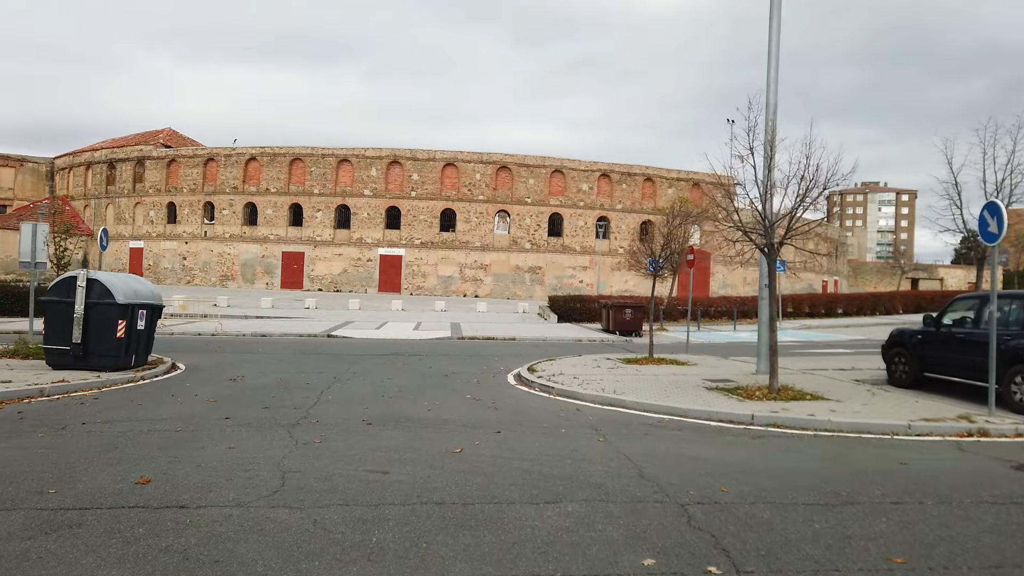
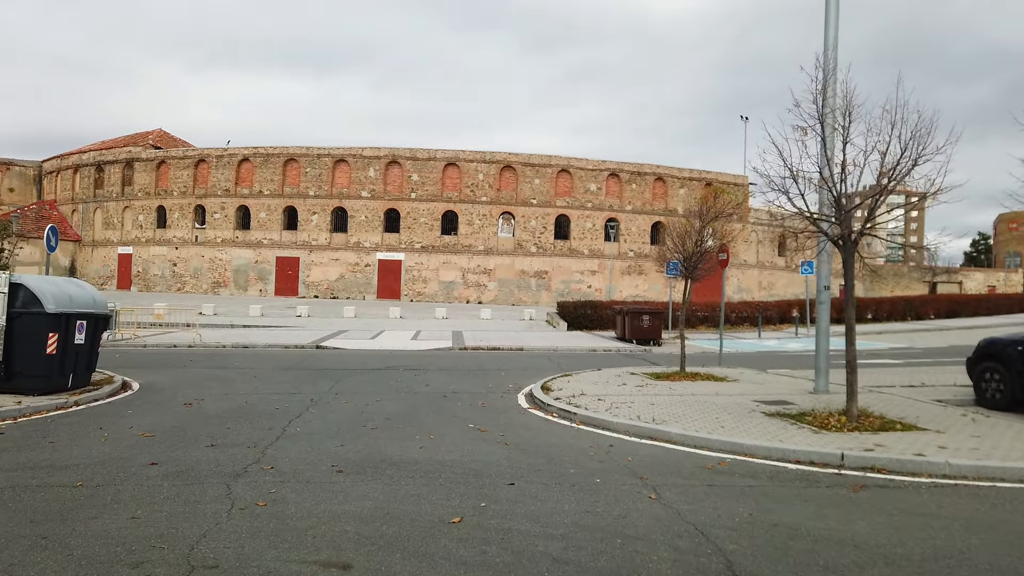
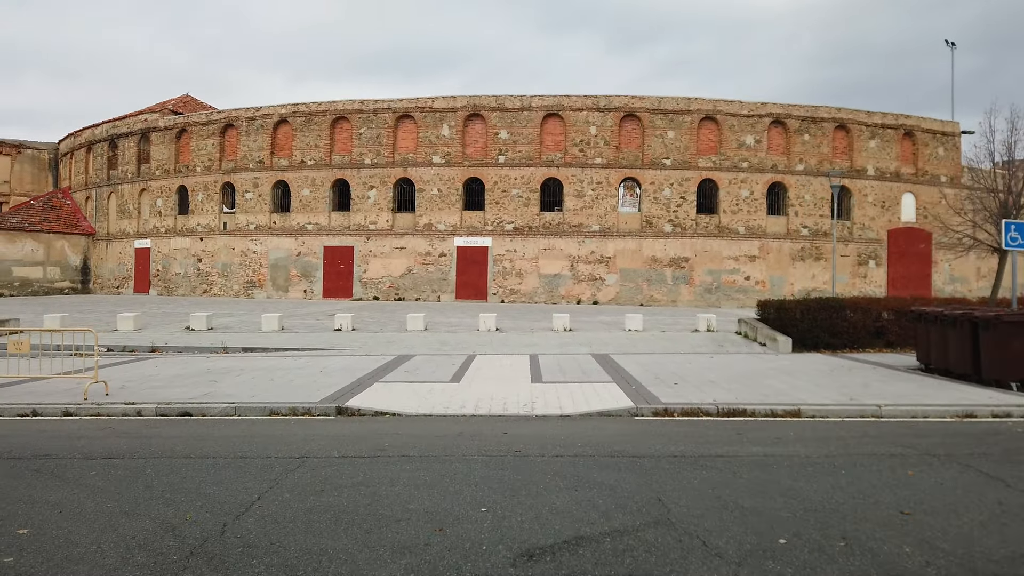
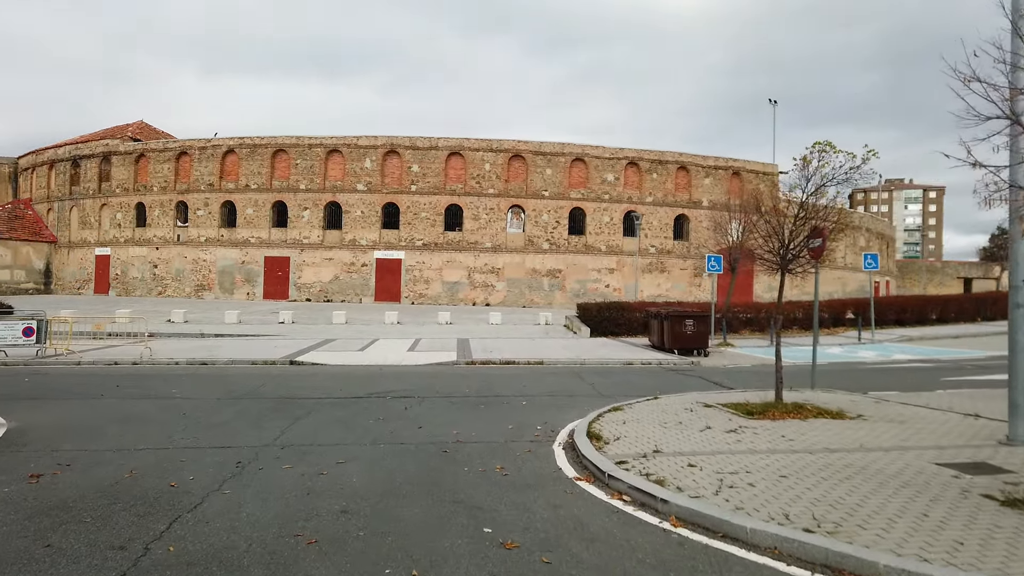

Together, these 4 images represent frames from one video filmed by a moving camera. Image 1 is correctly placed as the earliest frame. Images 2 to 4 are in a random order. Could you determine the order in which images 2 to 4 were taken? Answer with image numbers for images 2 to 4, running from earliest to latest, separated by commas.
2, 4, 3
